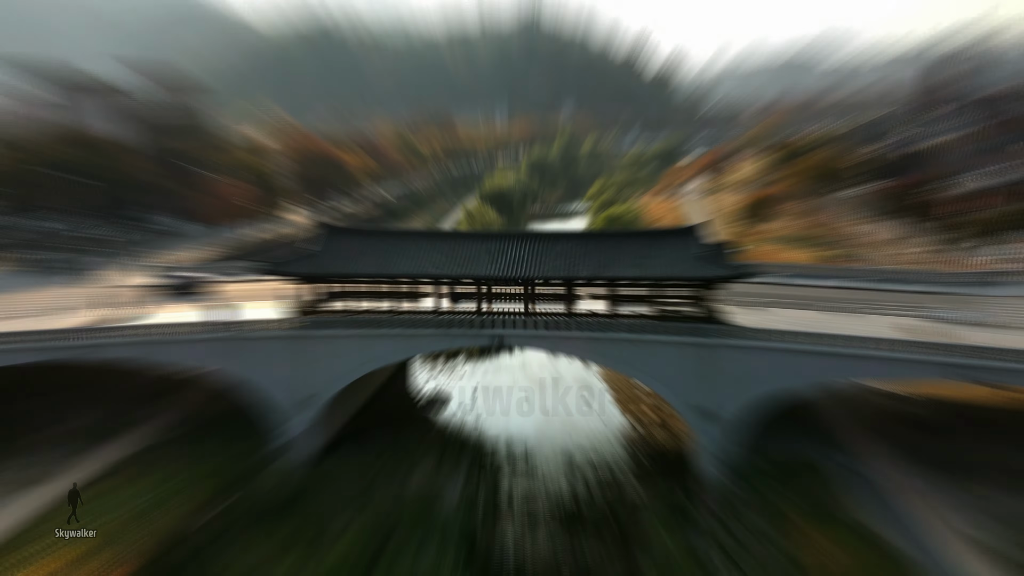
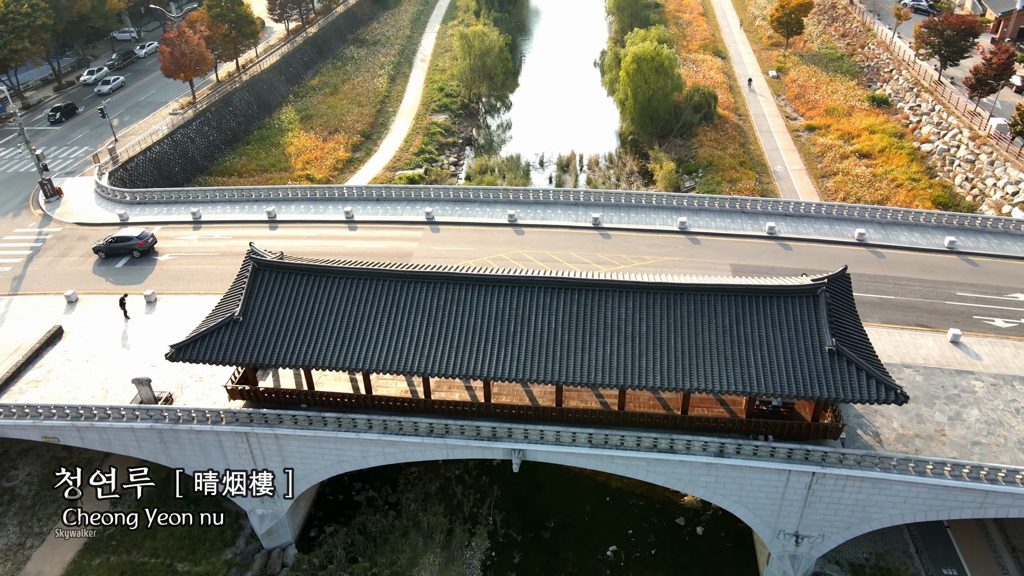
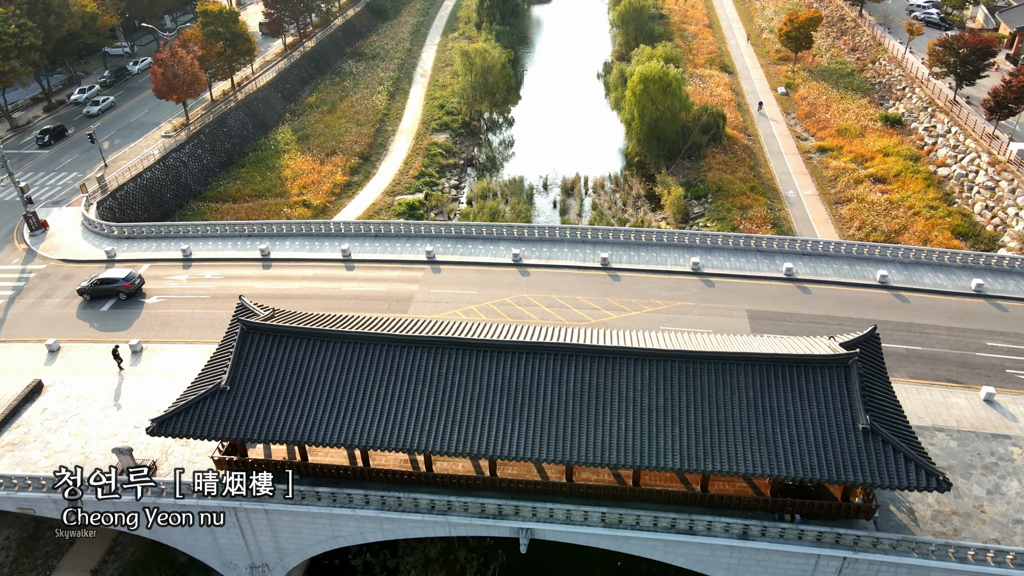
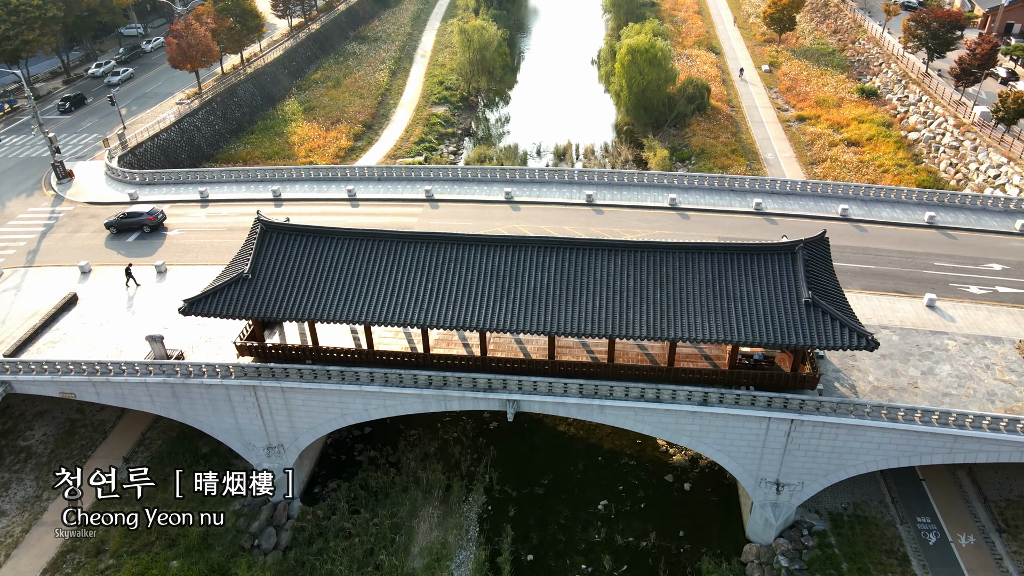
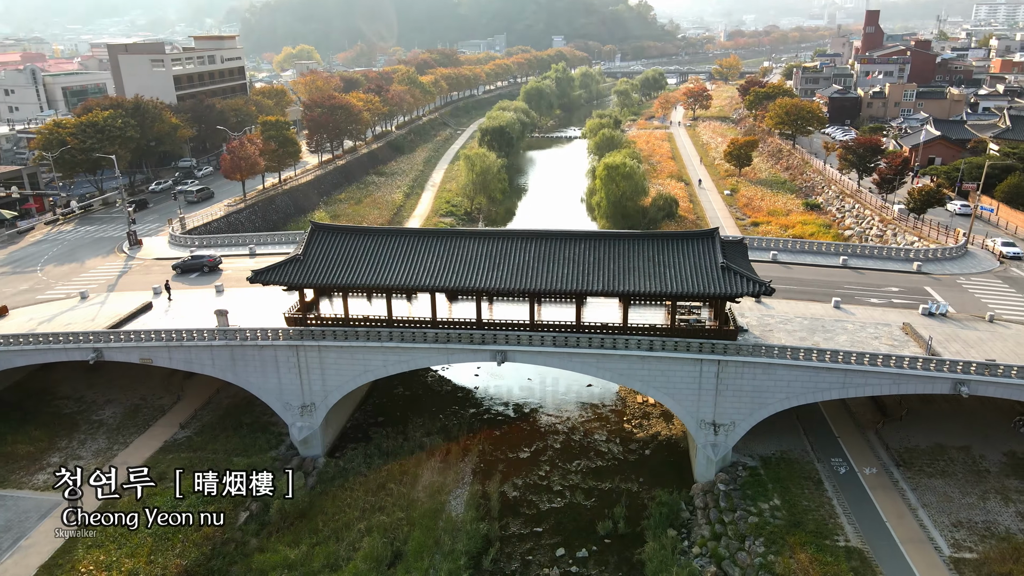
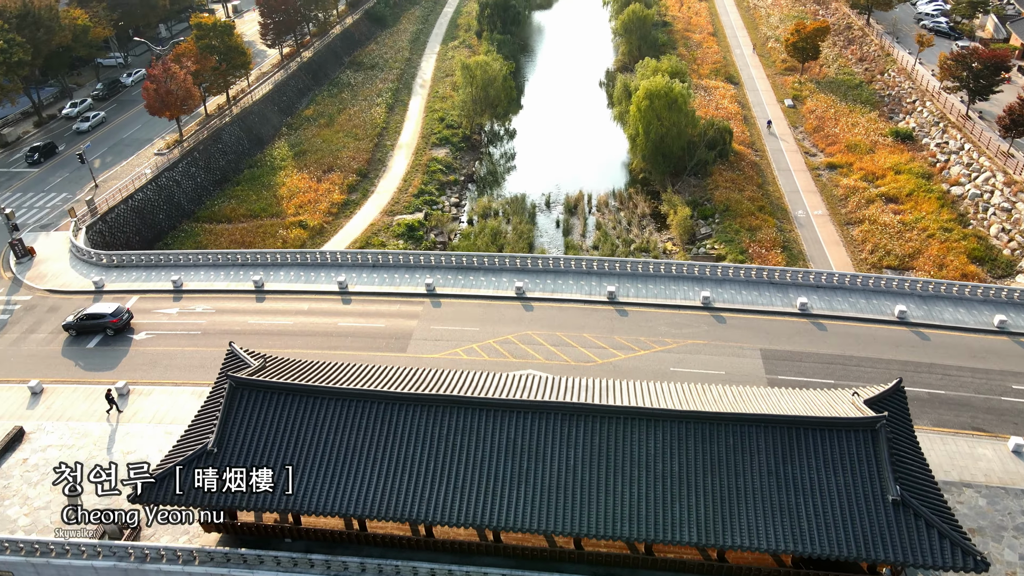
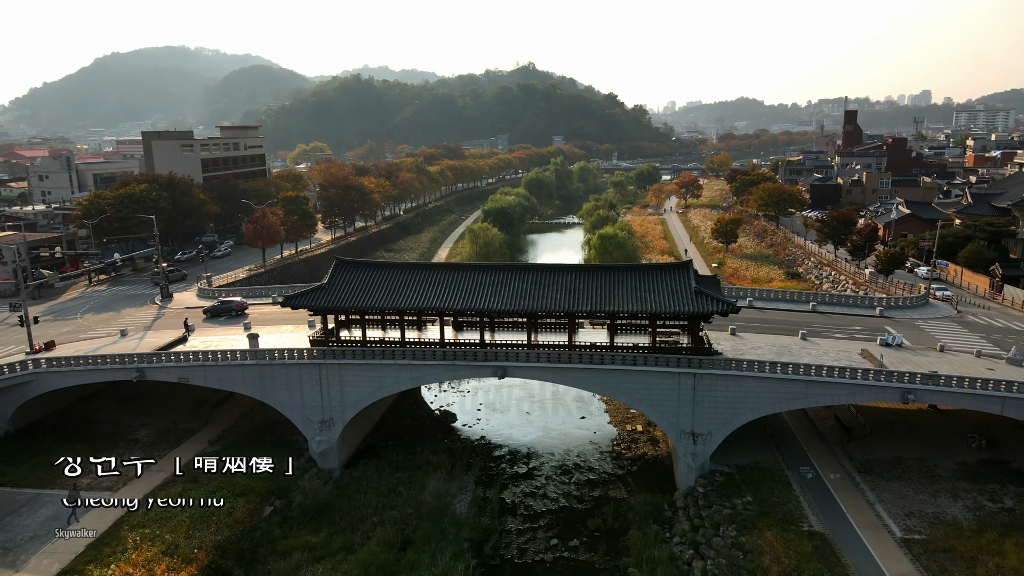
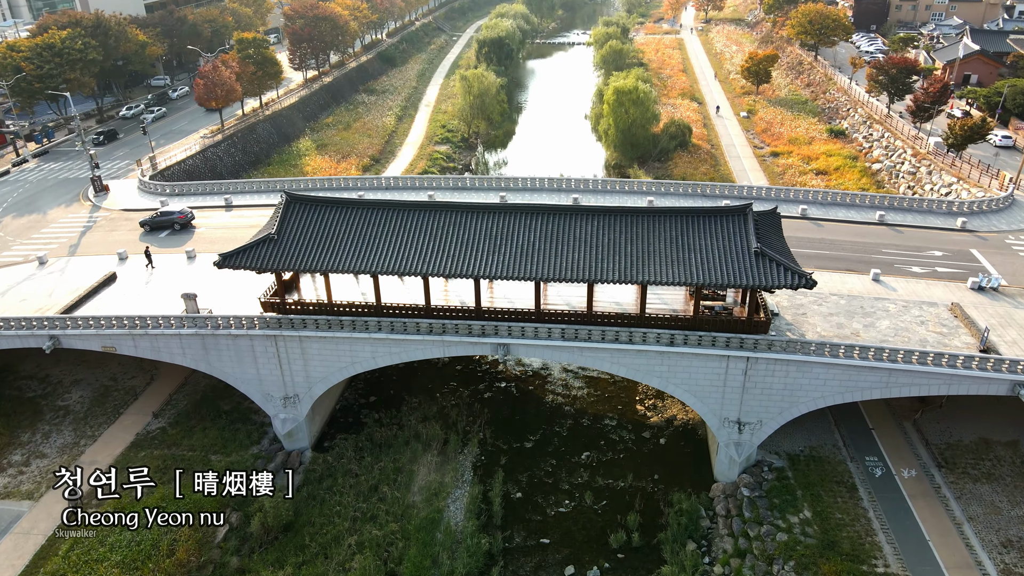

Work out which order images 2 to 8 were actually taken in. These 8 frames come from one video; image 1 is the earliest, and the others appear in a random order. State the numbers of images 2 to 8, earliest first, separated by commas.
7, 5, 8, 4, 2, 3, 6
